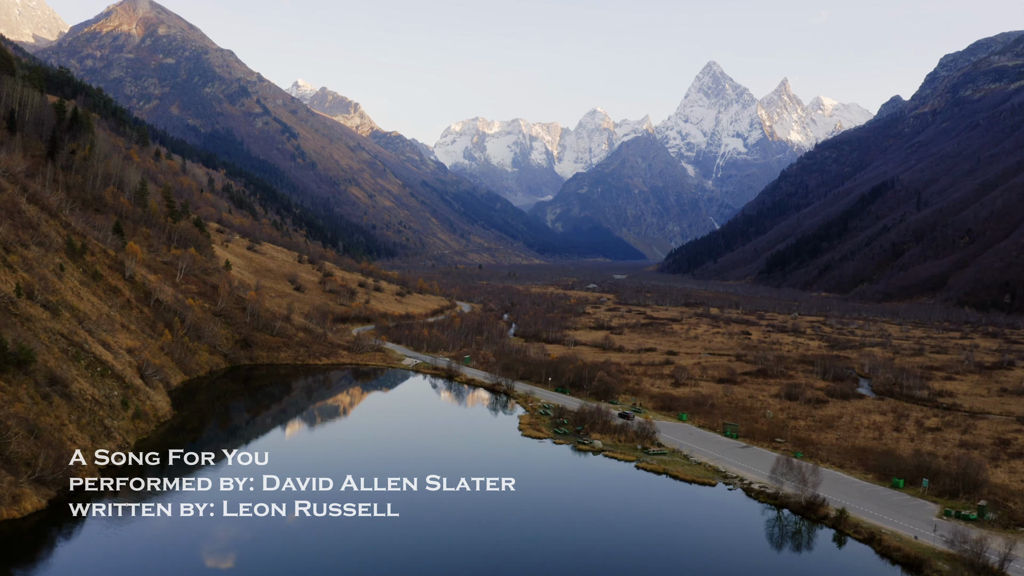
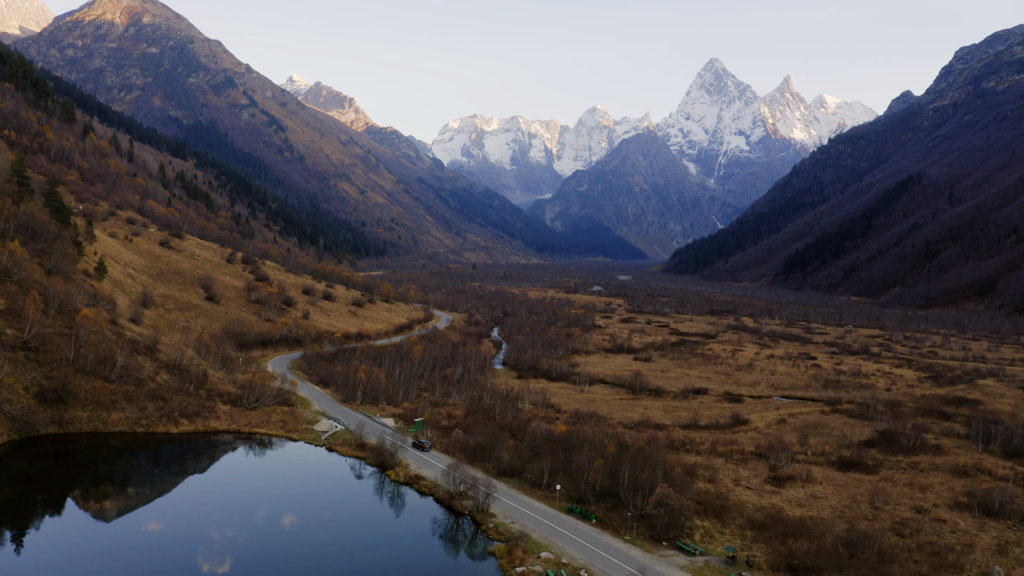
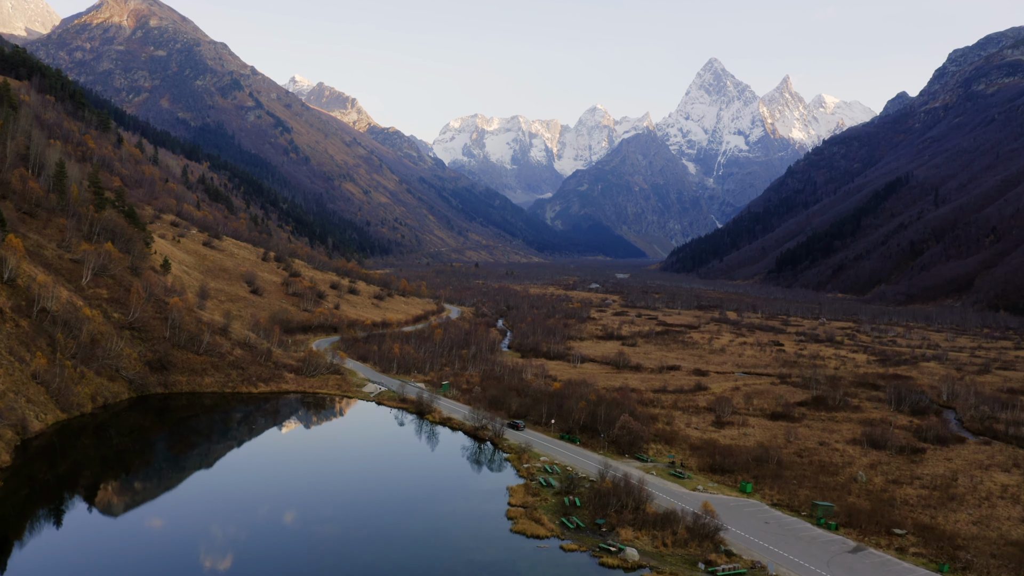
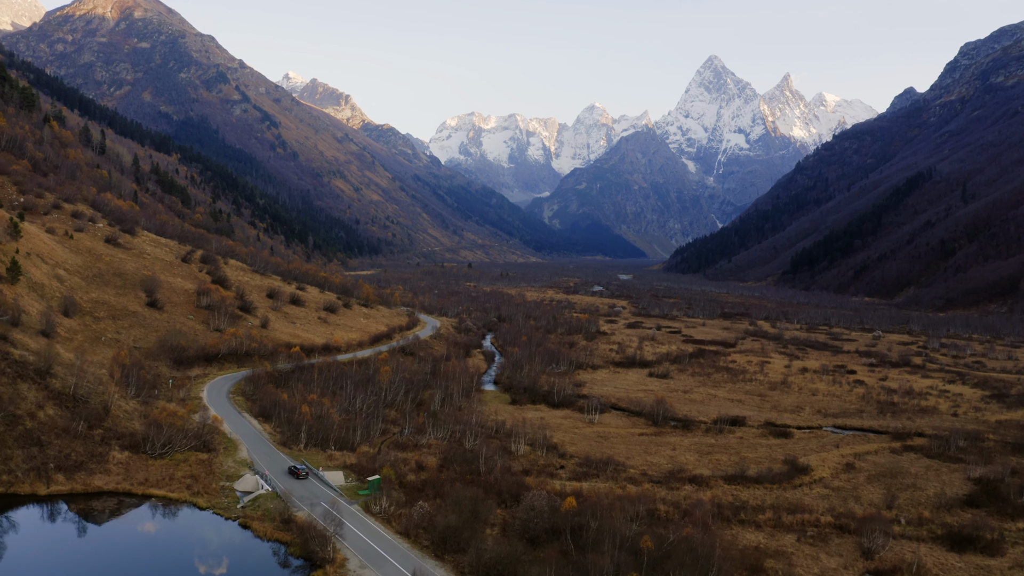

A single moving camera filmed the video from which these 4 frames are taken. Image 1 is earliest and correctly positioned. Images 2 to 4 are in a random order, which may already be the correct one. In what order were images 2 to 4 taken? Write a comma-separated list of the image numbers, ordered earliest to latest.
3, 2, 4
